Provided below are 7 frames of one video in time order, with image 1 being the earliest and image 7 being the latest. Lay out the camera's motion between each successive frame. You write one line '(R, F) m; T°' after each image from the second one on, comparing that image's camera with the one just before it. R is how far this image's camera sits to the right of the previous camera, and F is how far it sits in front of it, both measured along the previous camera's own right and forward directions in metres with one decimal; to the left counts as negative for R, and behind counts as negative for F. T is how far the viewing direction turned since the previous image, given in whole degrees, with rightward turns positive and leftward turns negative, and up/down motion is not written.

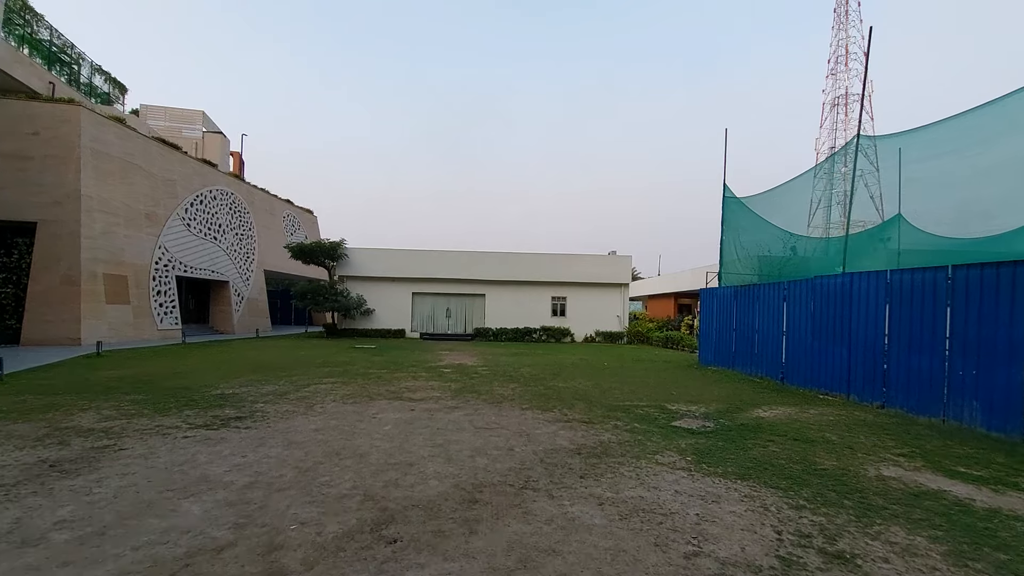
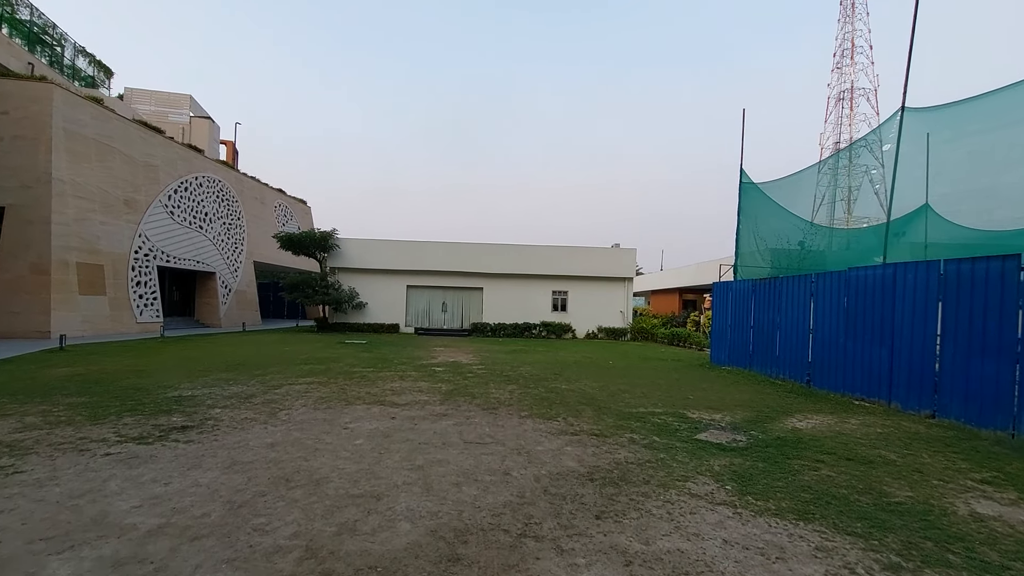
(0.0, +0.8) m; 0°
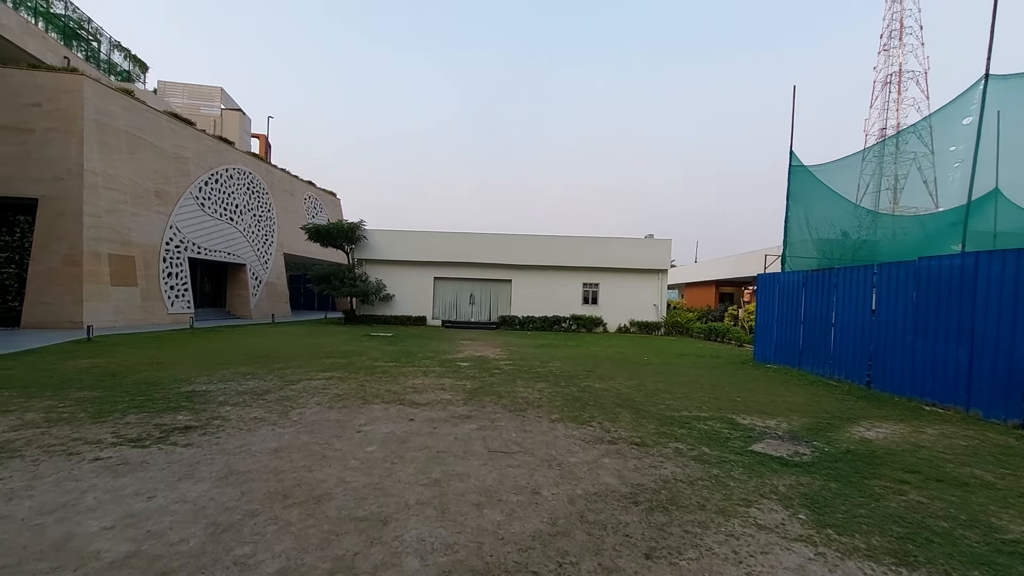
(0.0, +0.5) m; -3°
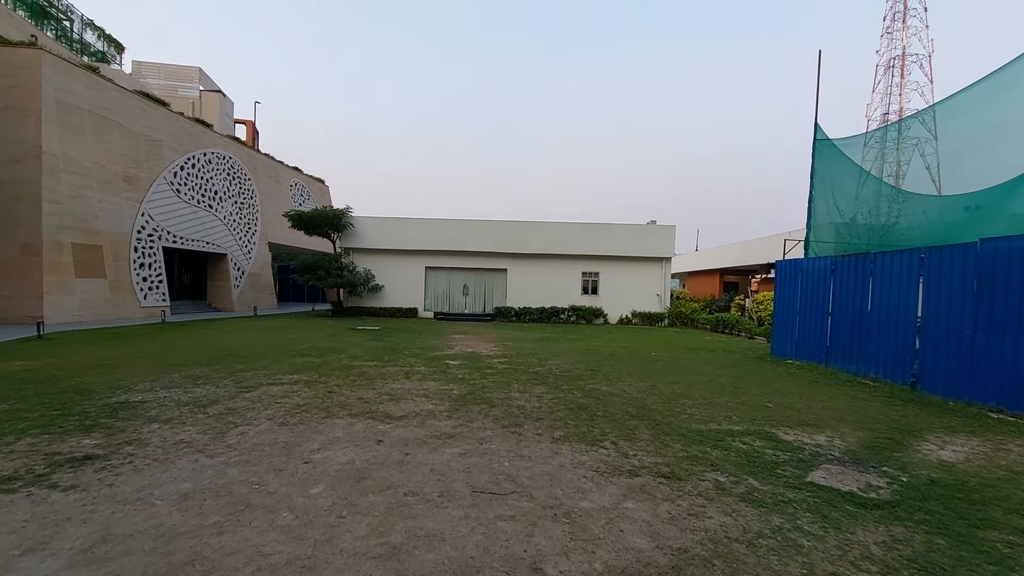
(0.0, +0.9) m; 0°
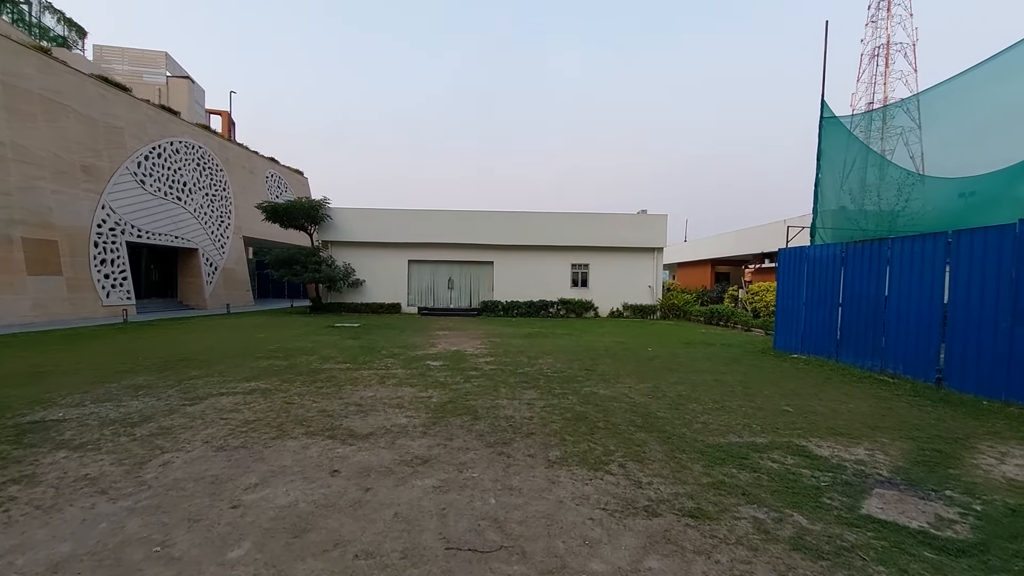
(0.0, +0.6) m; +1°
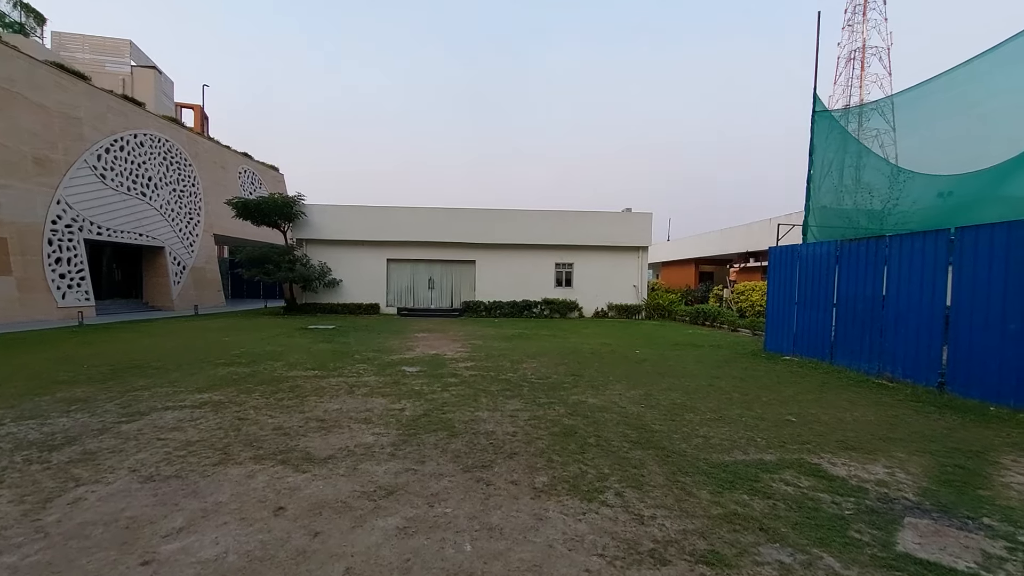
(0.0, +0.4) m; +2°
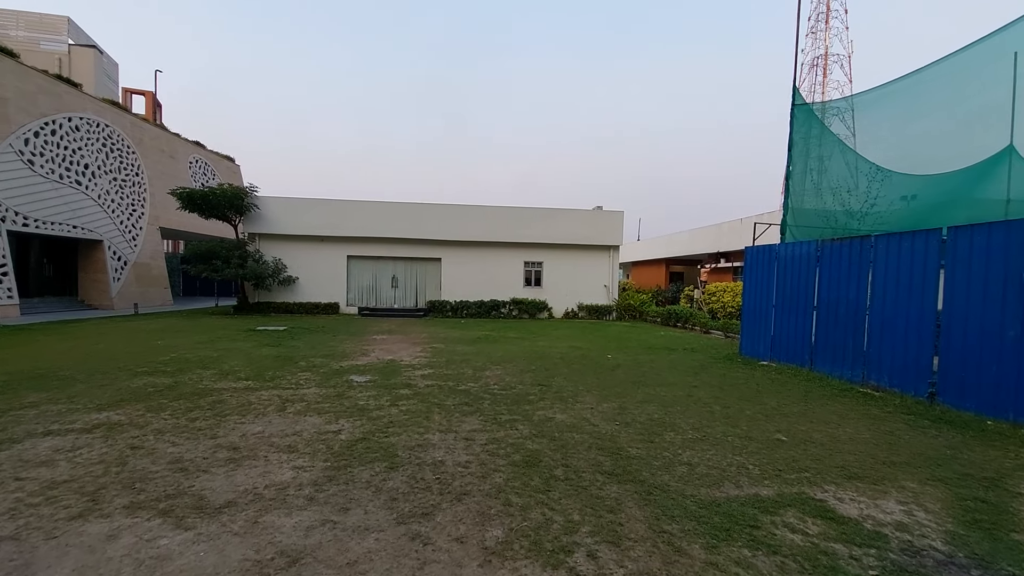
(+0.1, +0.6) m; +3°
